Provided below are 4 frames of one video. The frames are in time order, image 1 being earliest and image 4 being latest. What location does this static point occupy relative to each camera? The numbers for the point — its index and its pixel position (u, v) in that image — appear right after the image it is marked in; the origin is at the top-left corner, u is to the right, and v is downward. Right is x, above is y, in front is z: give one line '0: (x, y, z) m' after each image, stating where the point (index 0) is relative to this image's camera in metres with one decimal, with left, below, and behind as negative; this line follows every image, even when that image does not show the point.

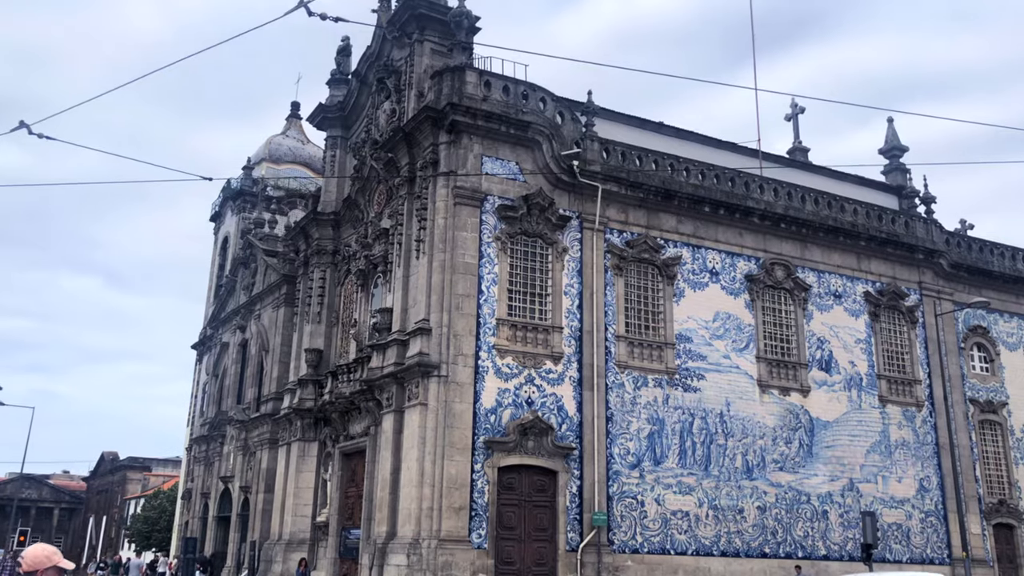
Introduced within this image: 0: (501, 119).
0: (-0.2, +3.6, +19.7) m
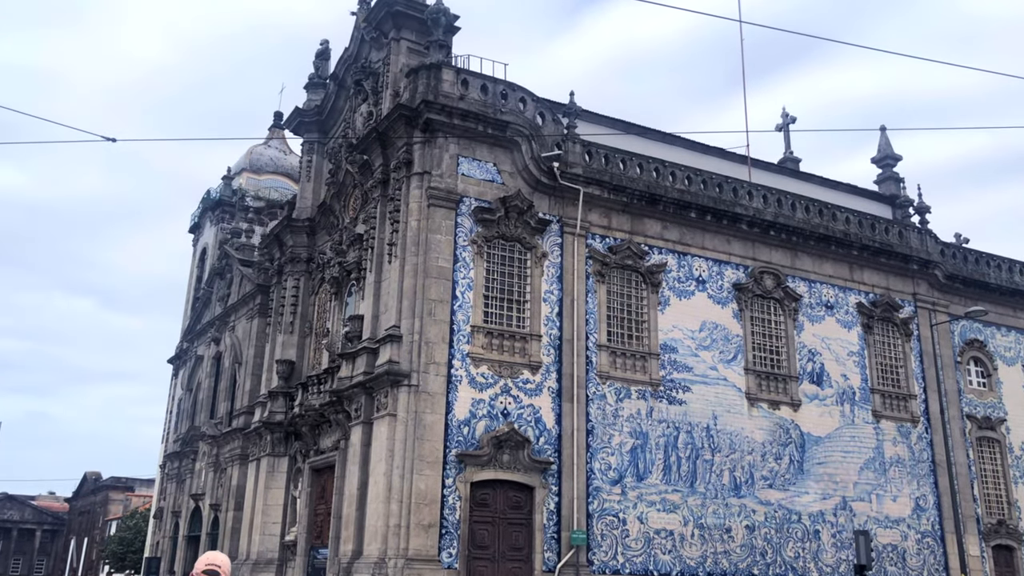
0: (-0.7, +3.5, +18.9) m
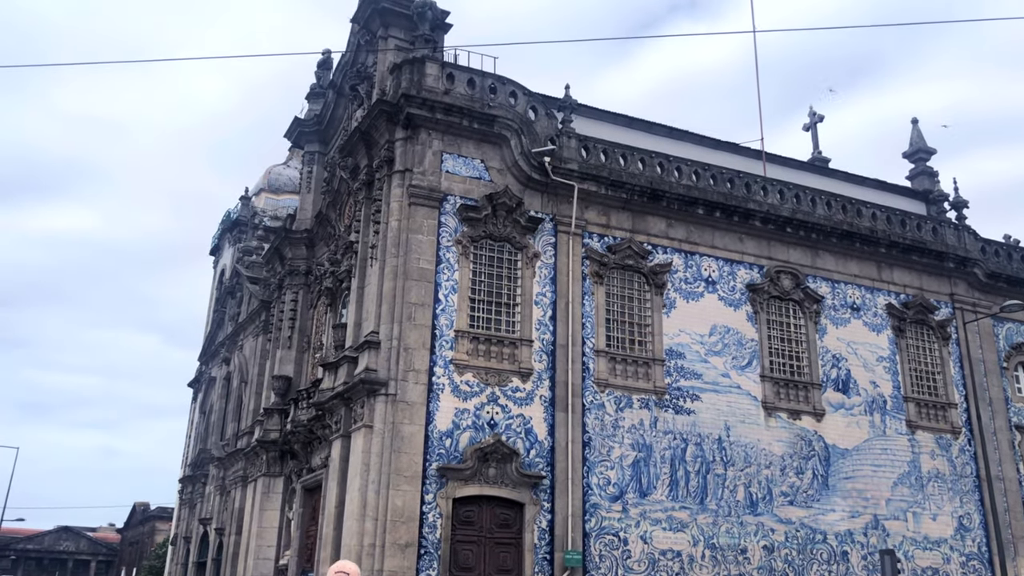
0: (-1.0, +3.4, +17.9) m
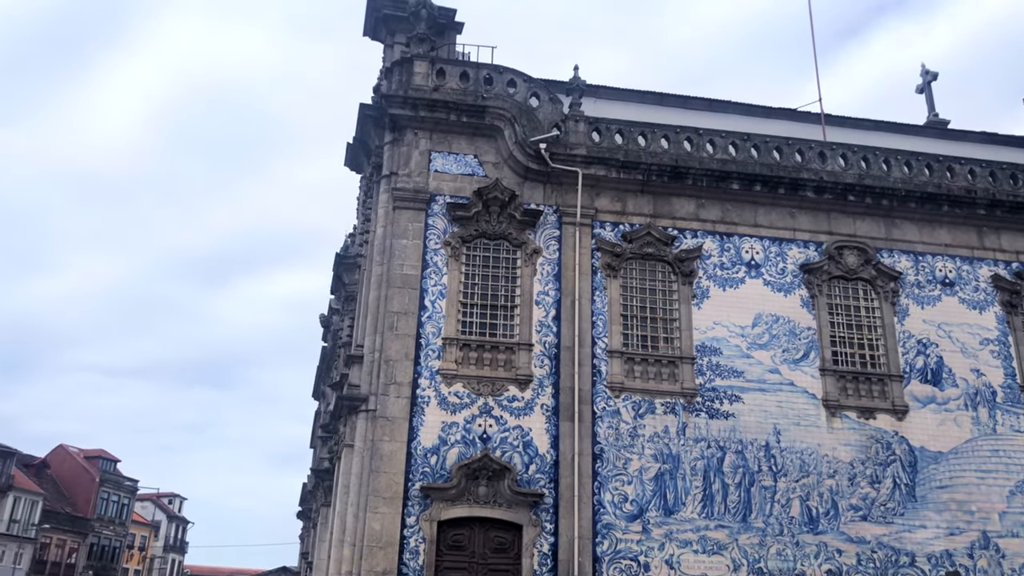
0: (-1.2, +3.3, +16.8) m
